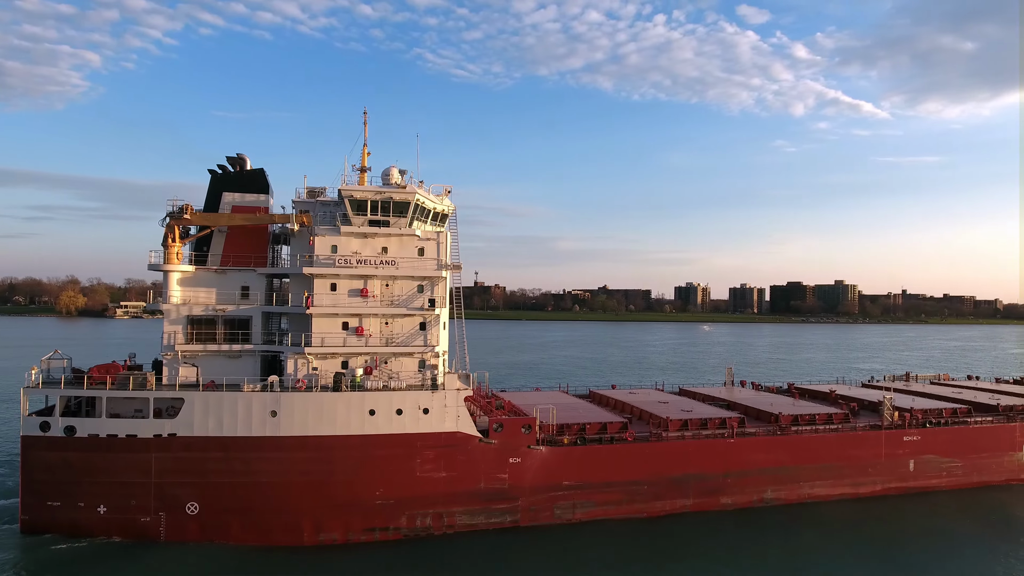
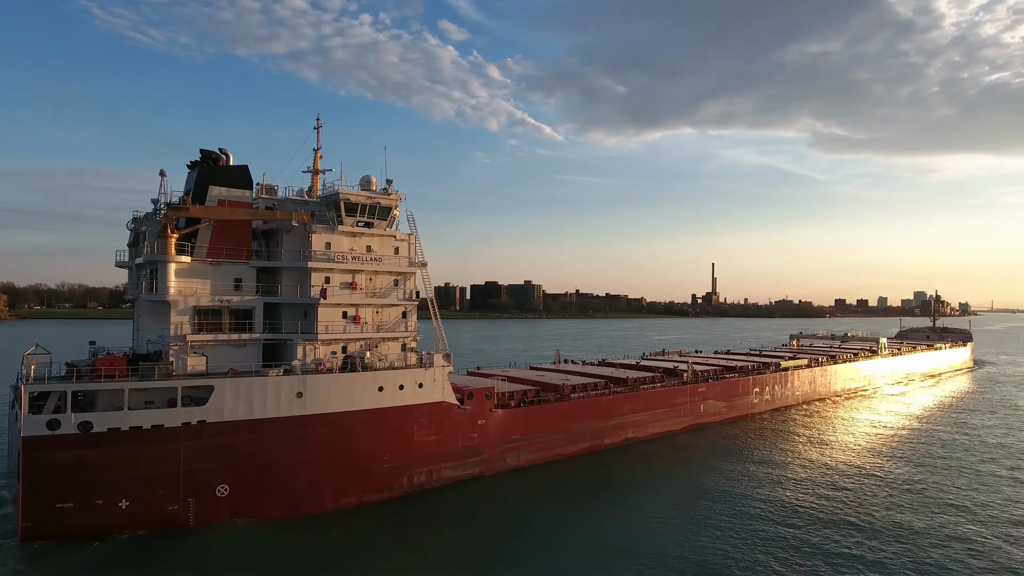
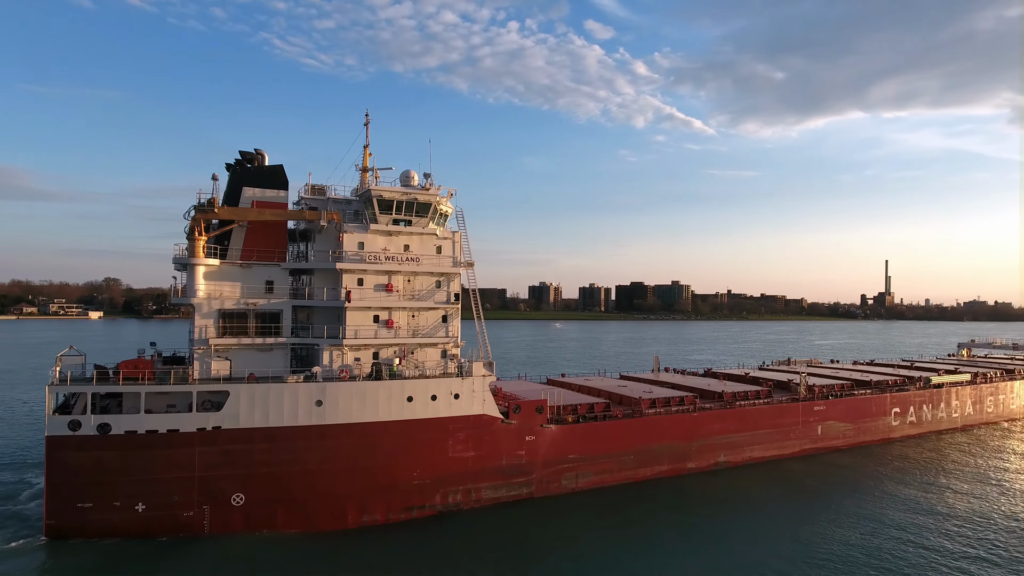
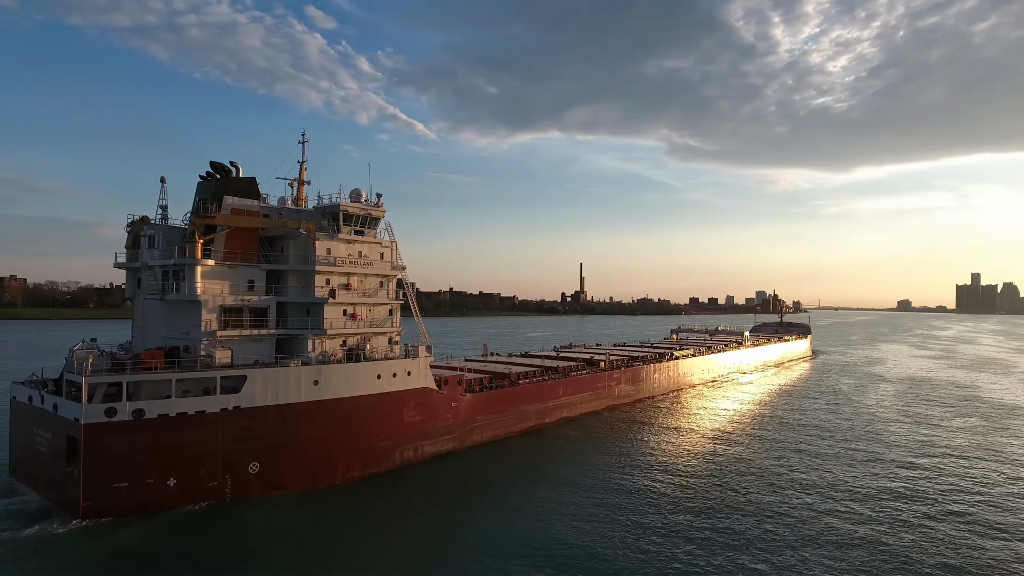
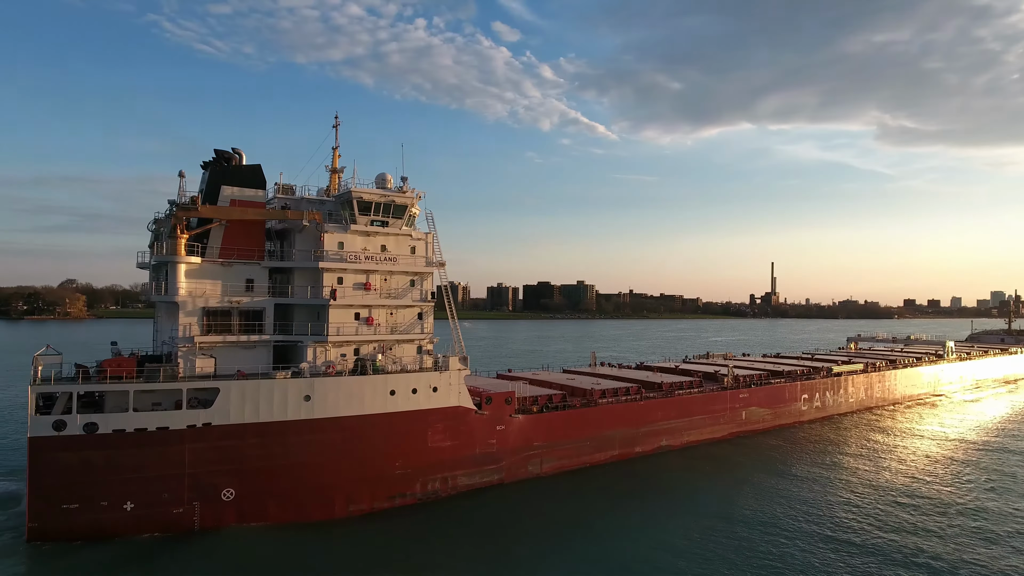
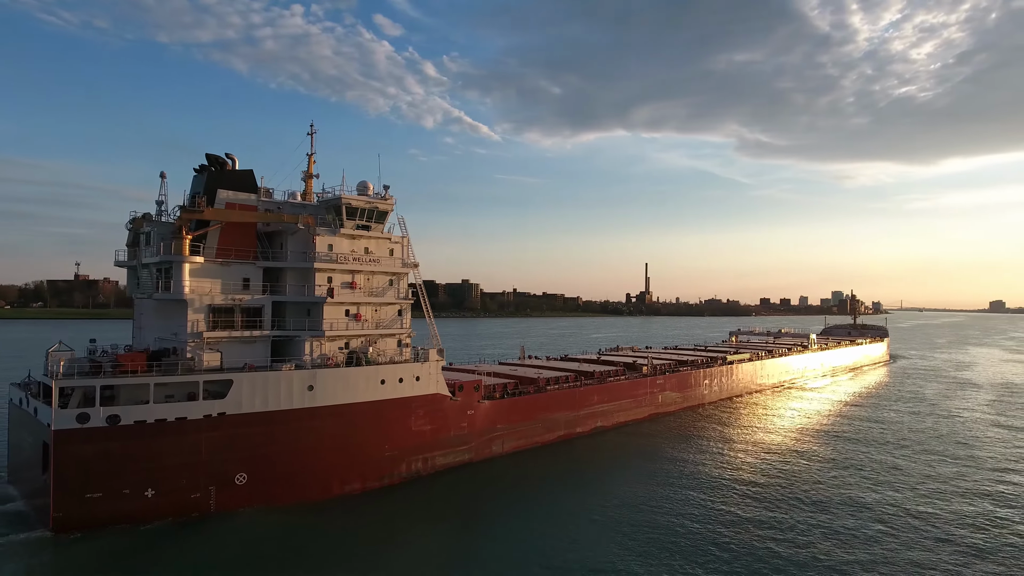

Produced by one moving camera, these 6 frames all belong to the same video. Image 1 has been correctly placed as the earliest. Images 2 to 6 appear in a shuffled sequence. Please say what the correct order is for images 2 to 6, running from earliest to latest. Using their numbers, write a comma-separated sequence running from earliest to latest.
3, 5, 2, 6, 4
